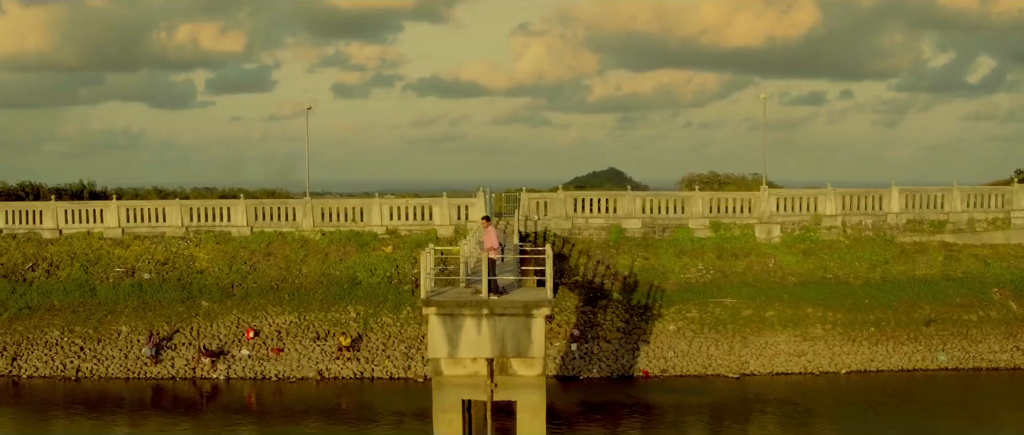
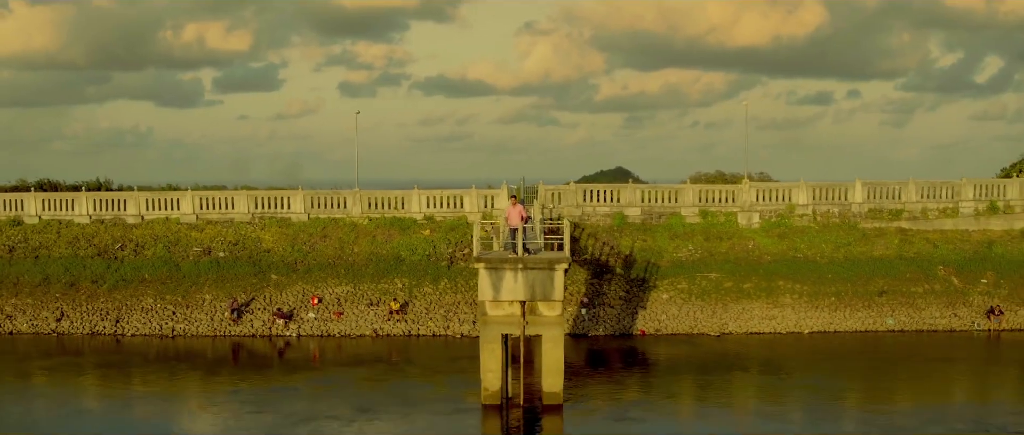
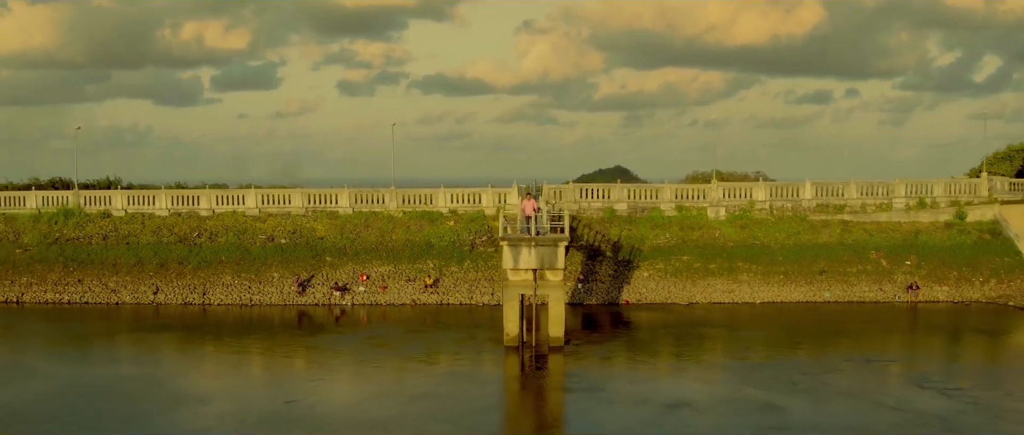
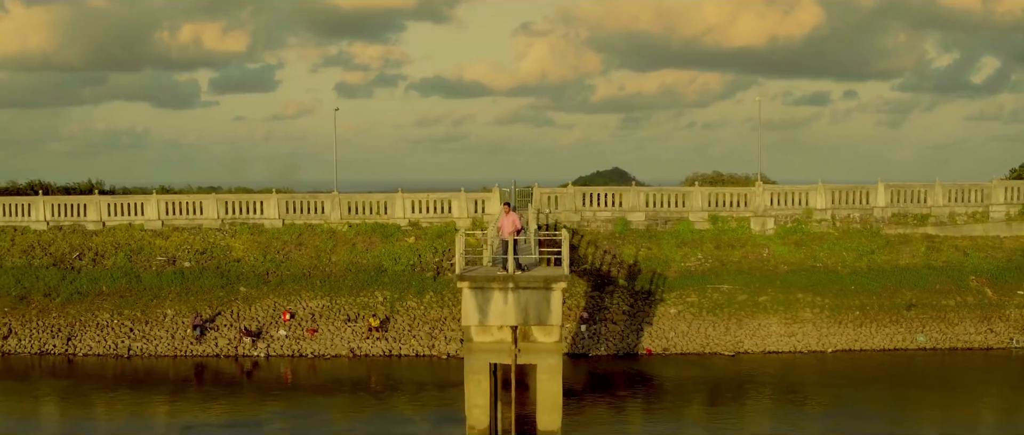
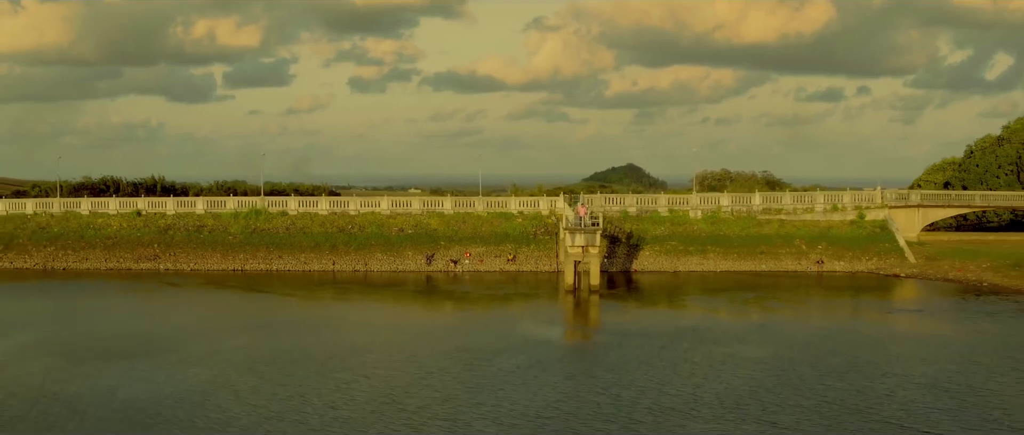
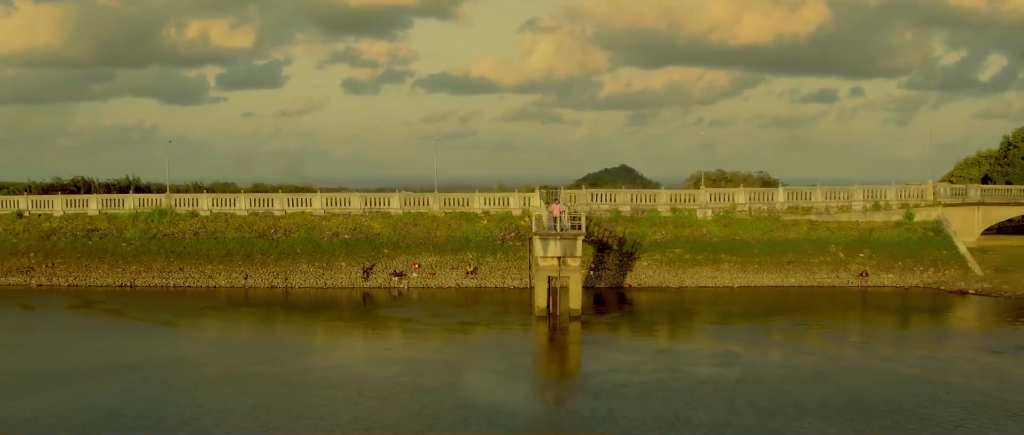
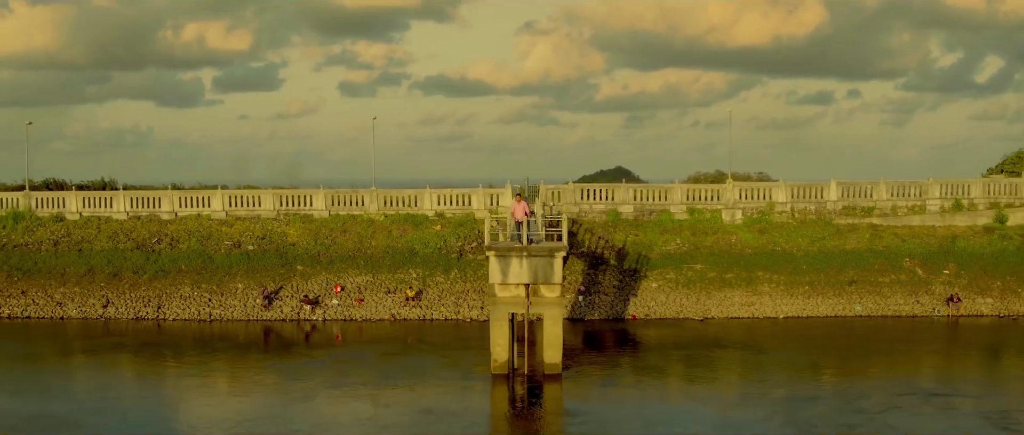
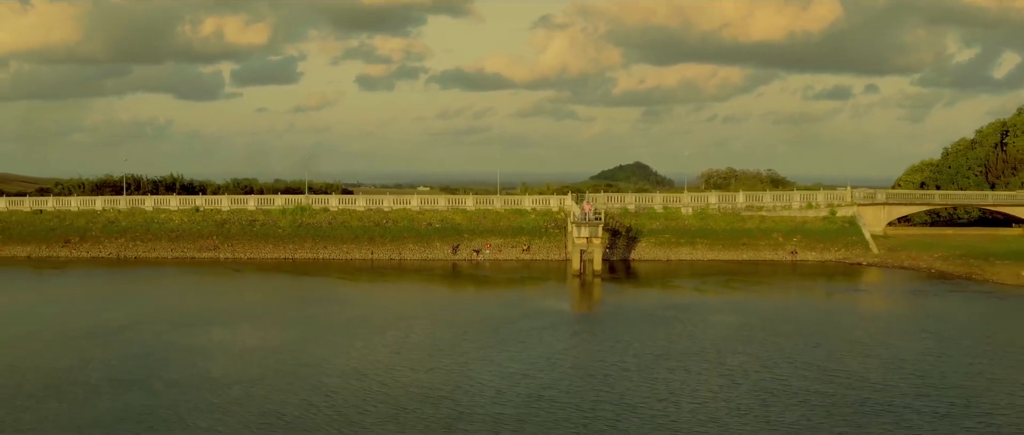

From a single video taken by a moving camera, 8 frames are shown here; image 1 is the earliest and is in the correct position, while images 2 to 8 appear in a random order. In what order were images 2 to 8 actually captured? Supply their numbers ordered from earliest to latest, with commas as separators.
4, 2, 7, 3, 6, 5, 8
